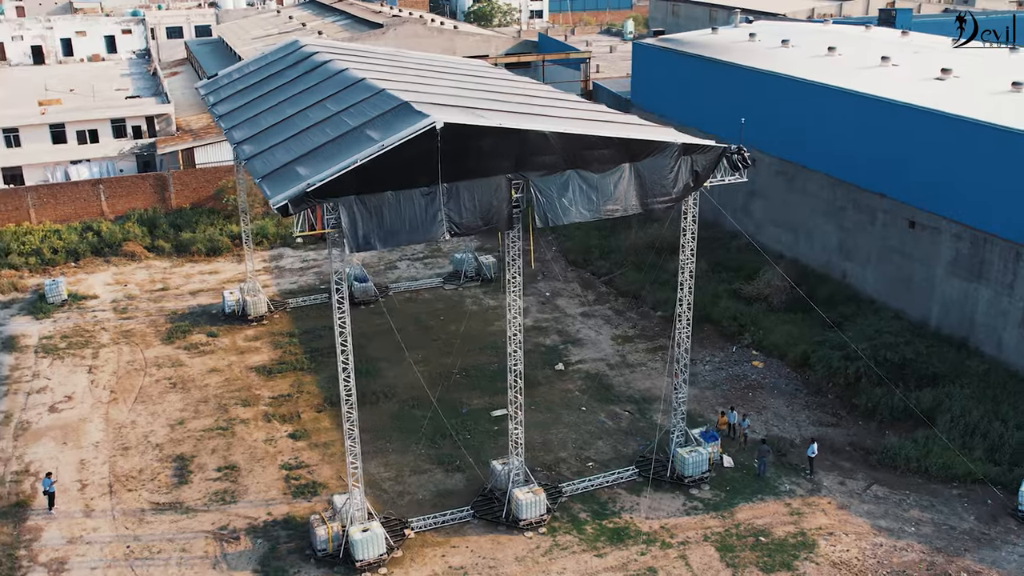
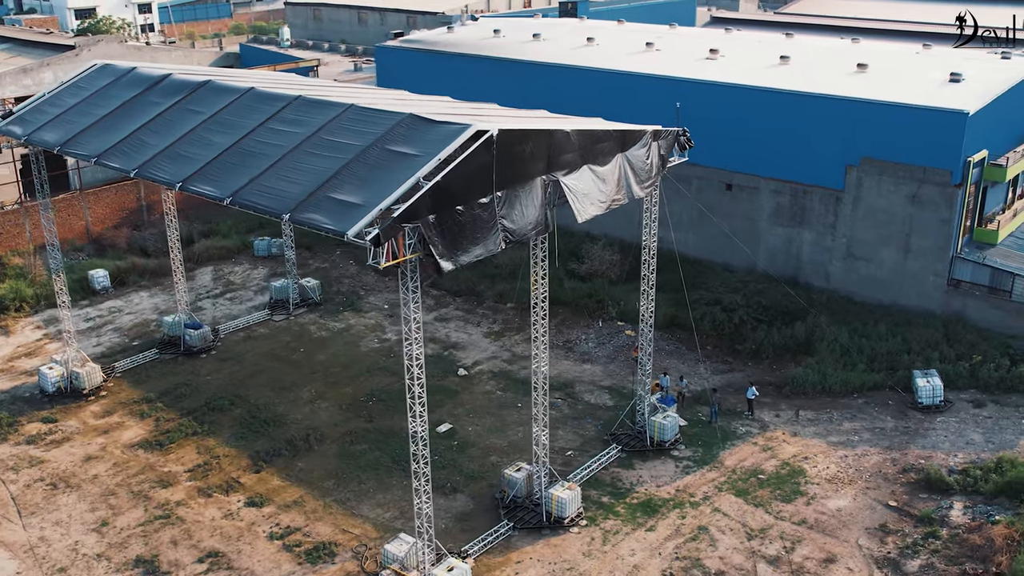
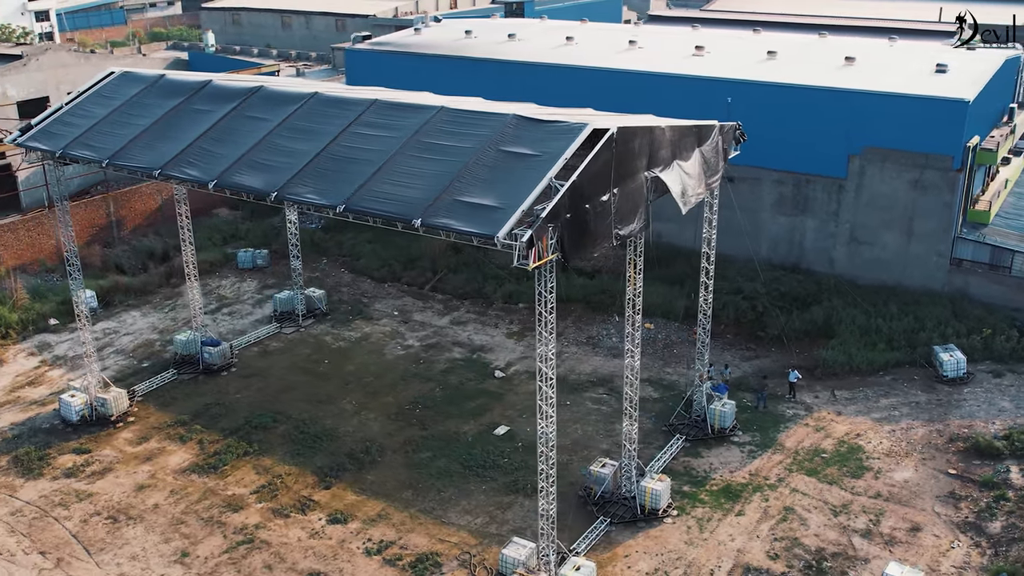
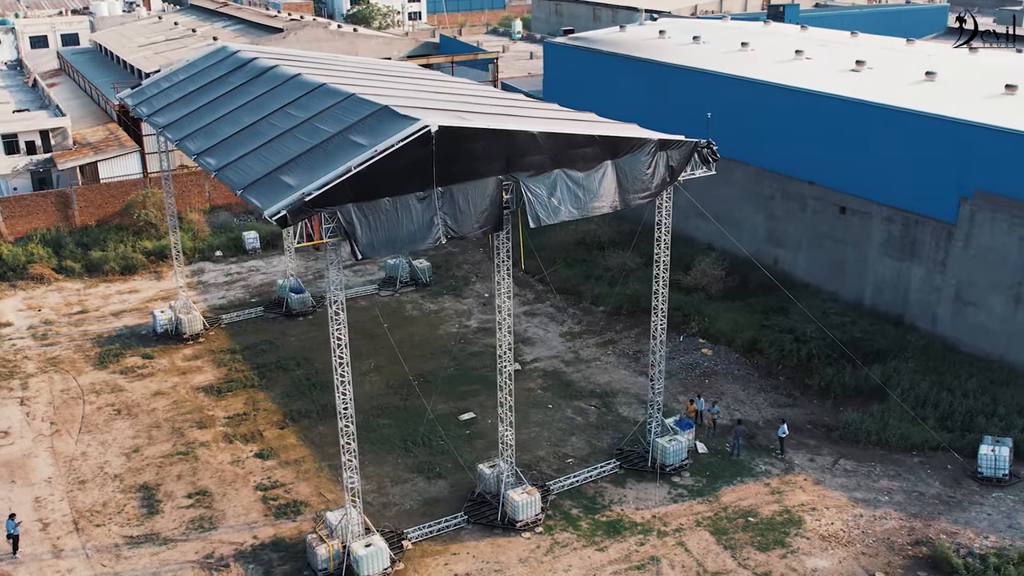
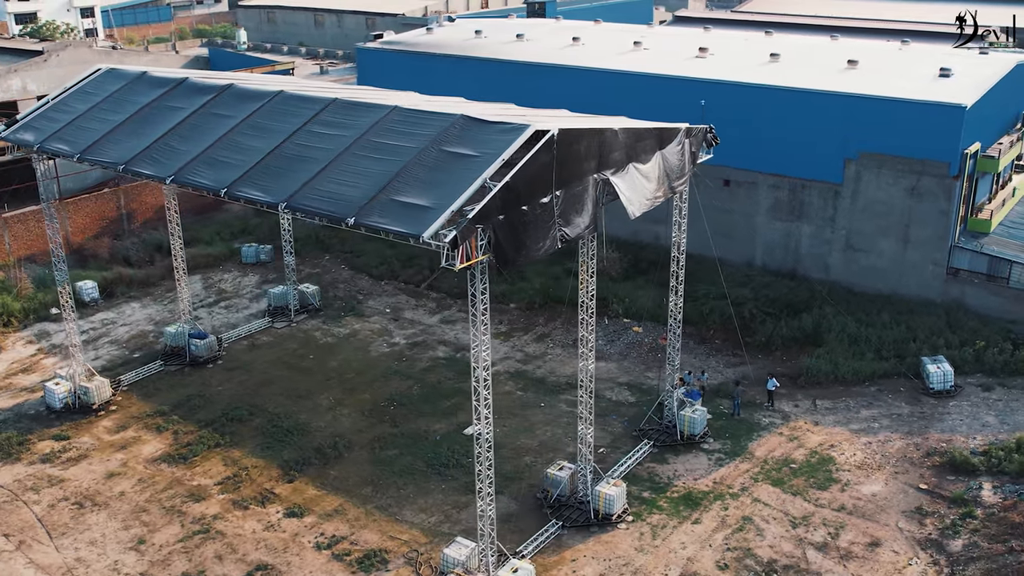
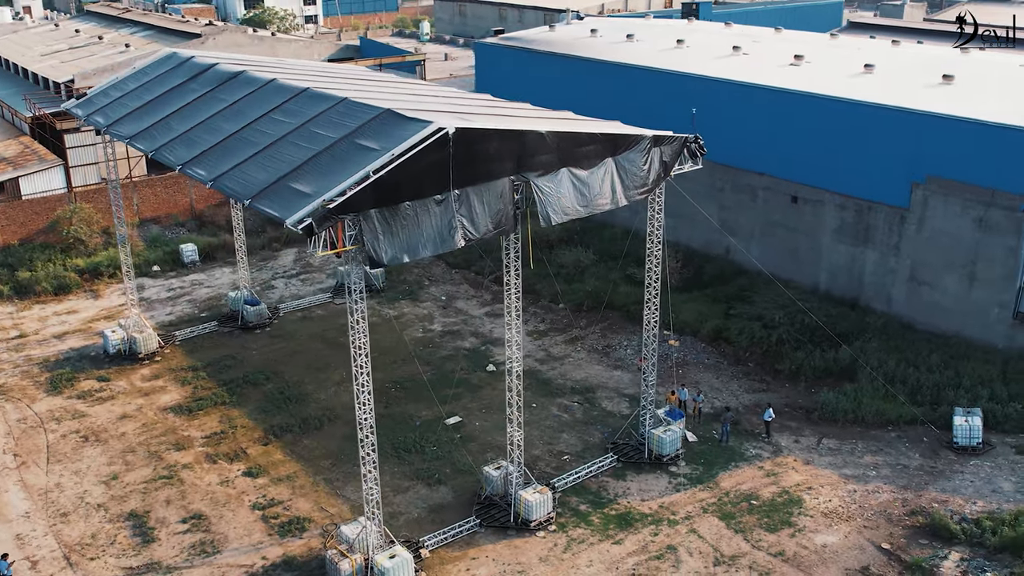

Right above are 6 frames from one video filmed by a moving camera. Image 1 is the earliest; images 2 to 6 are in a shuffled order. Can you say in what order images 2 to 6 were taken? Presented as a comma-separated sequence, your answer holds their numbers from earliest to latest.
4, 6, 2, 5, 3
